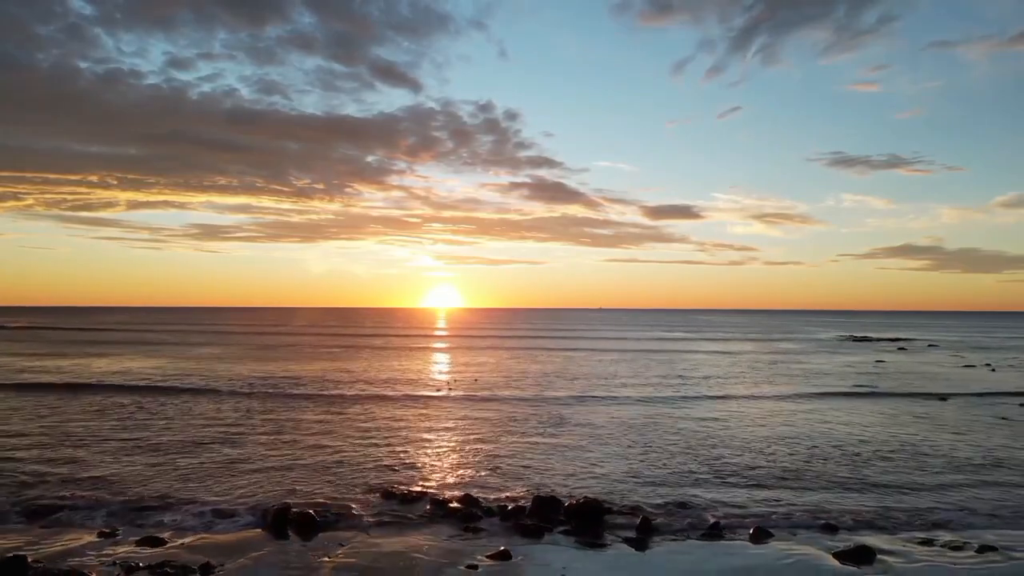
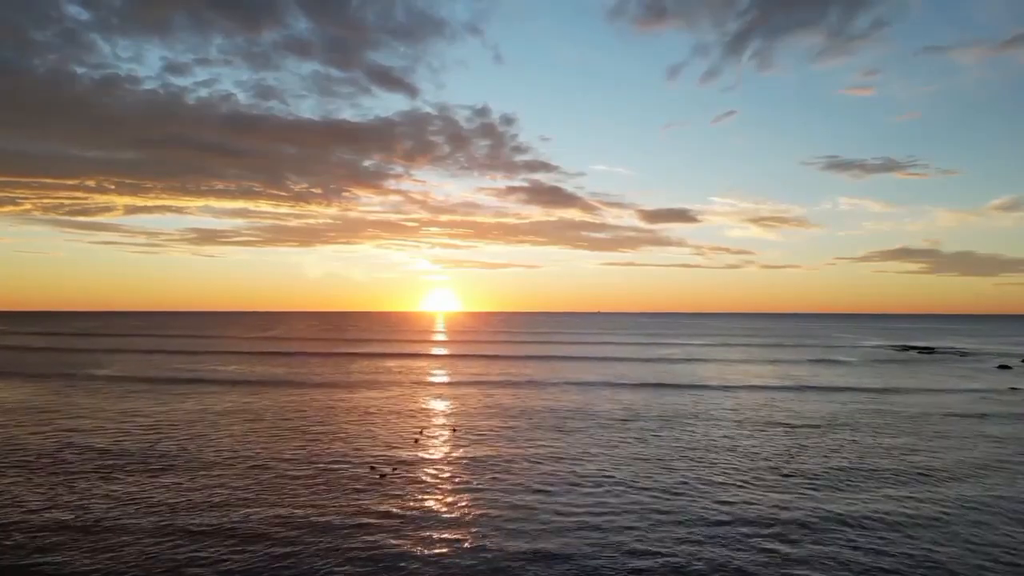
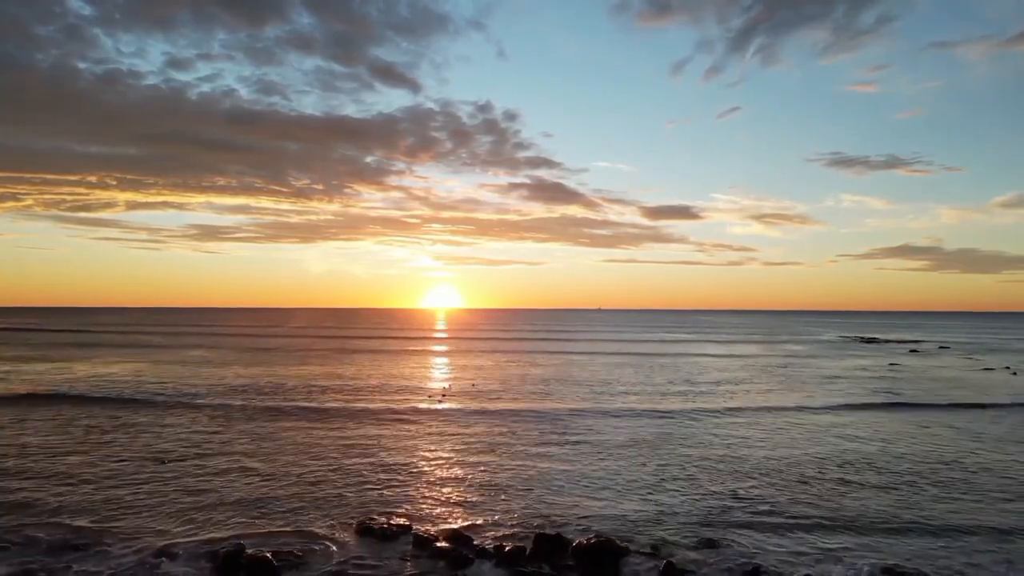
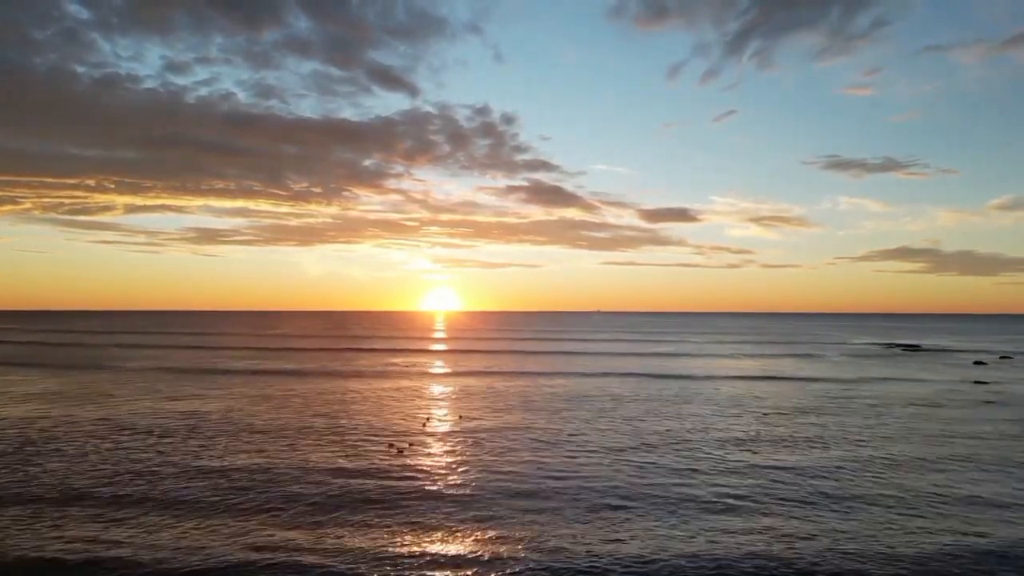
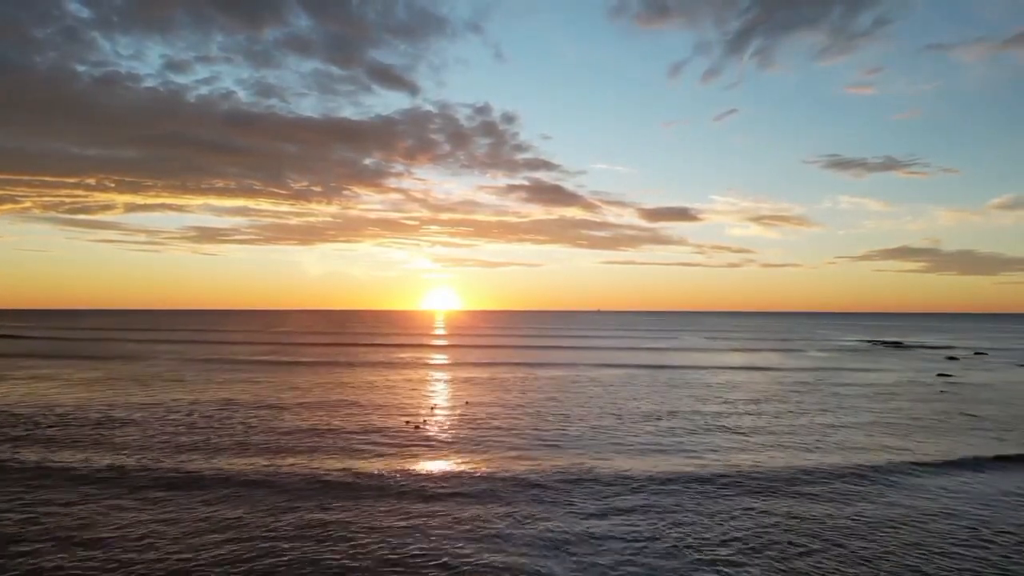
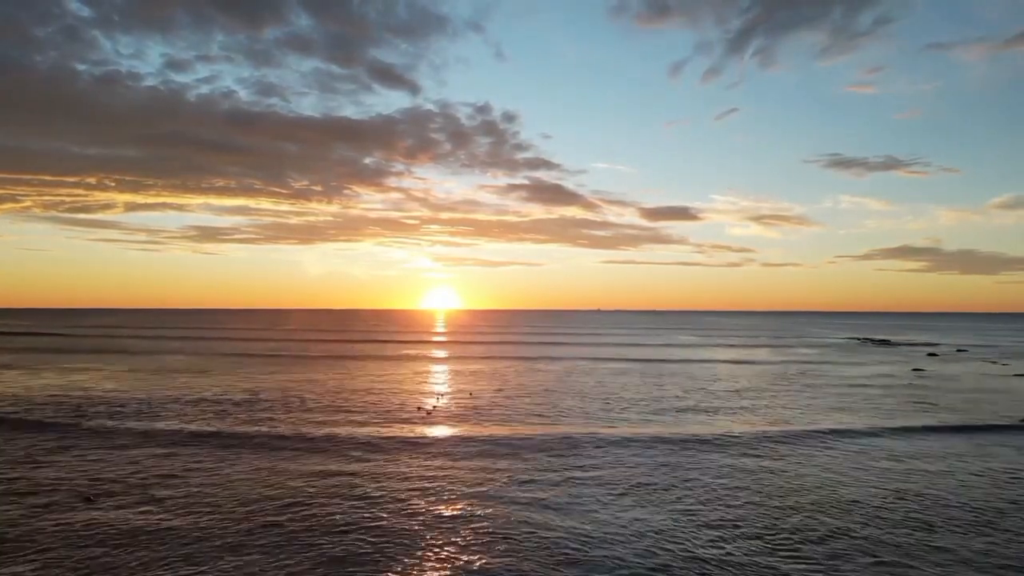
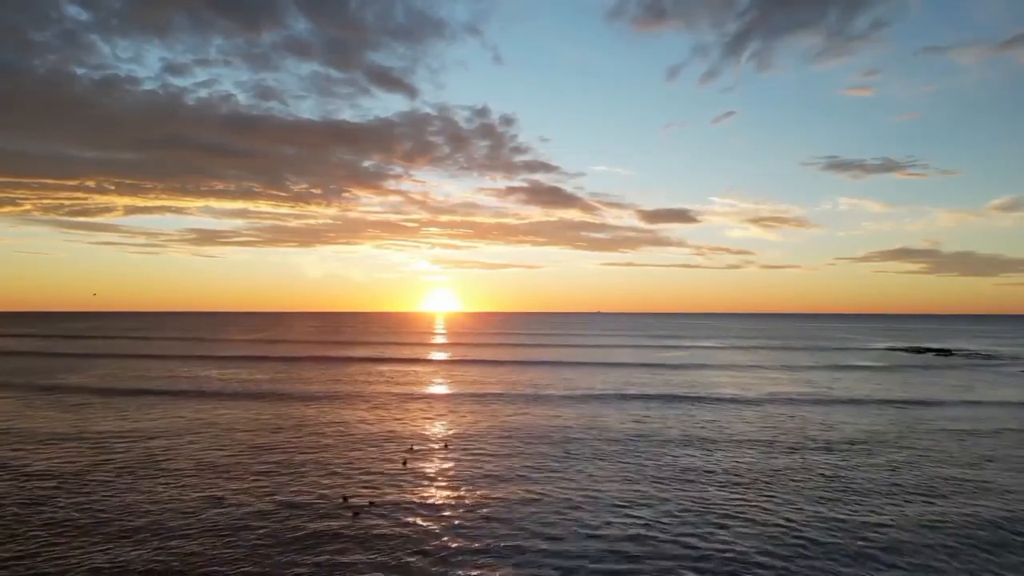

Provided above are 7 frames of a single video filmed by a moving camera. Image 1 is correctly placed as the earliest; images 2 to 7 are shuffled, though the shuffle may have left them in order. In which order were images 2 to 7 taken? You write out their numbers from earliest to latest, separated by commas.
3, 6, 5, 4, 2, 7
